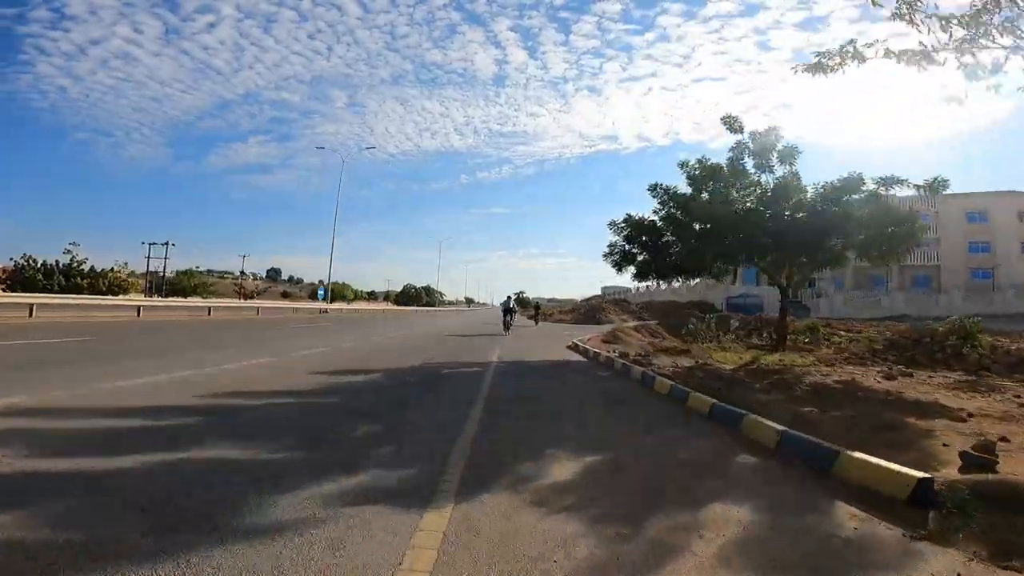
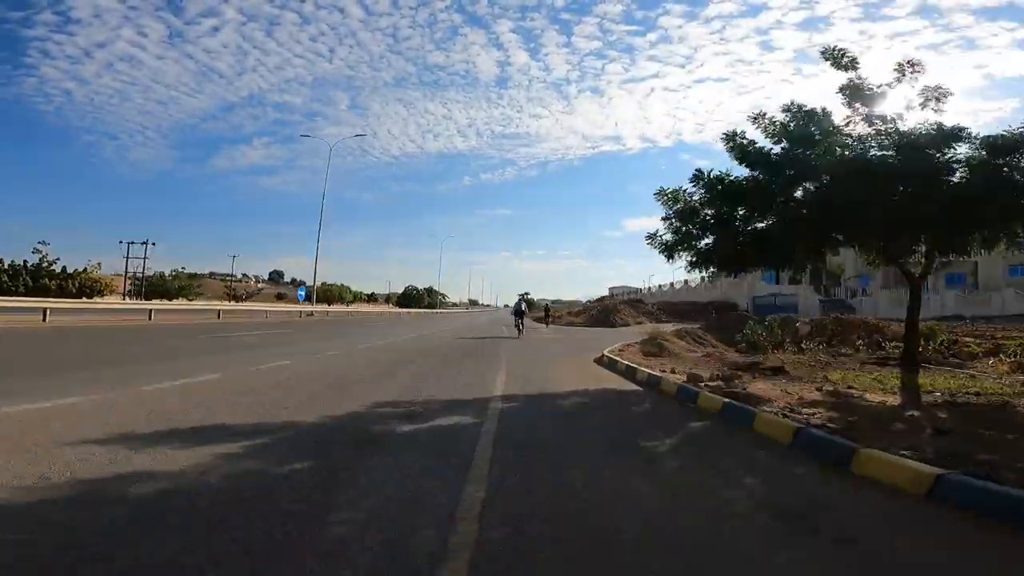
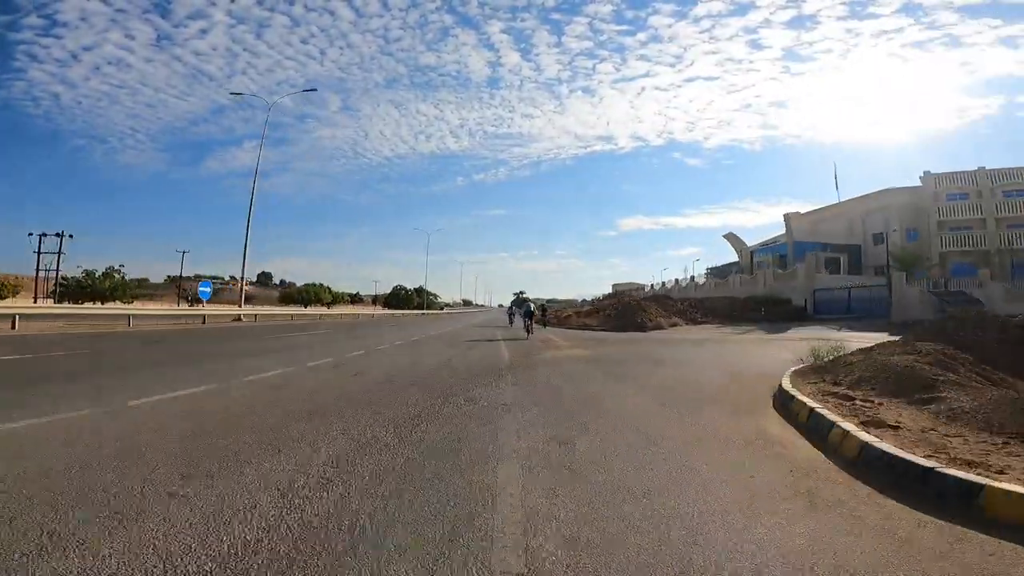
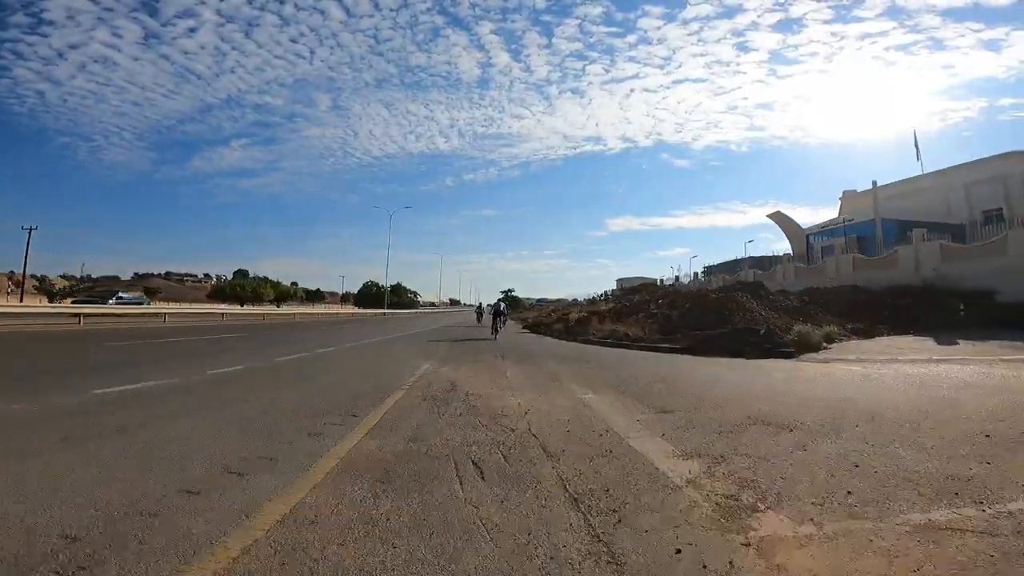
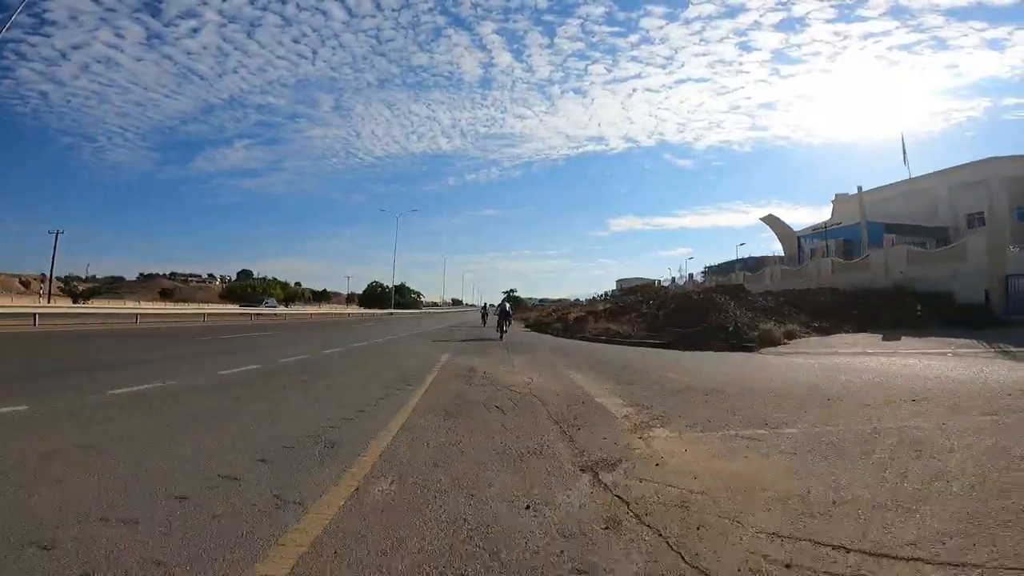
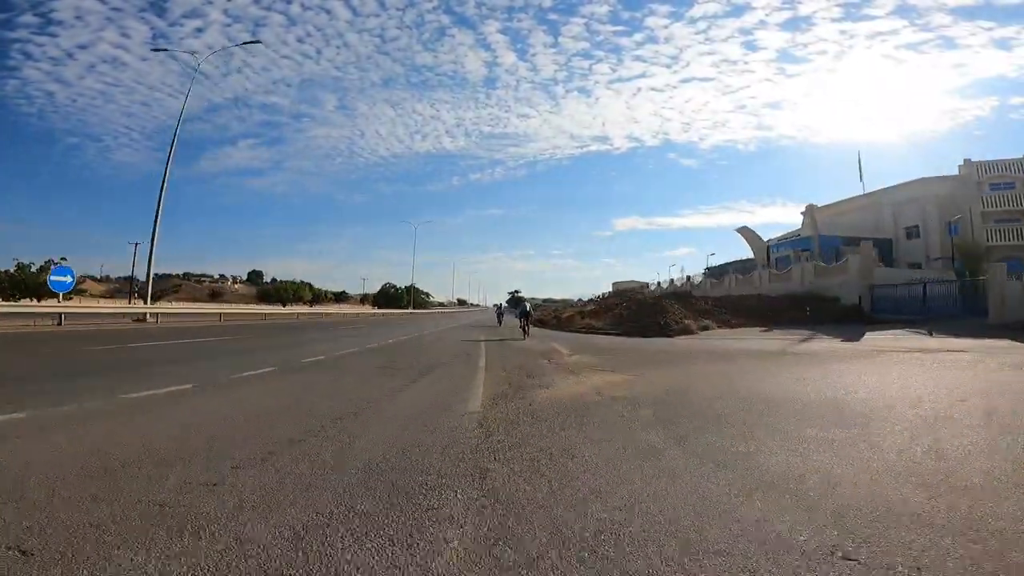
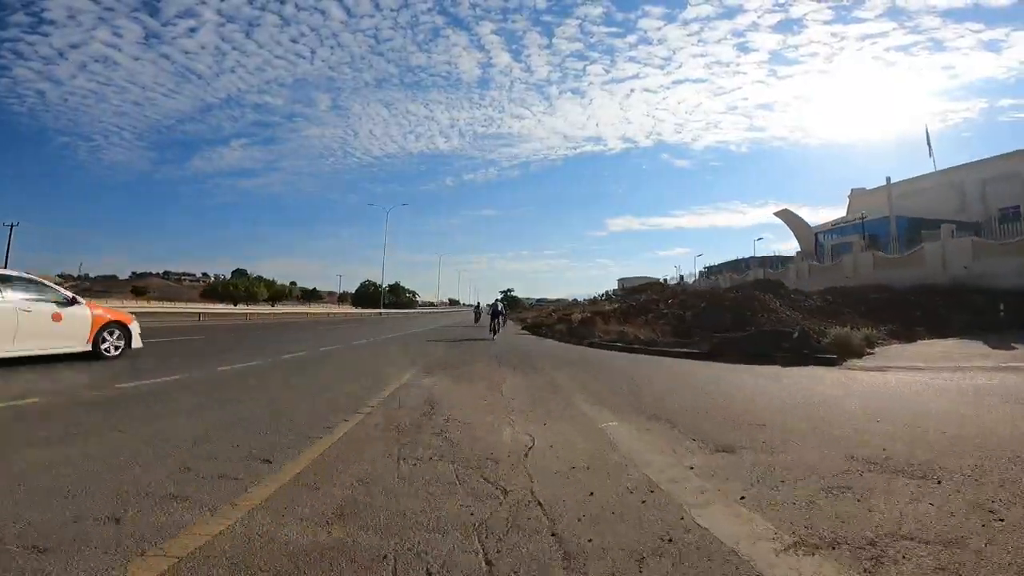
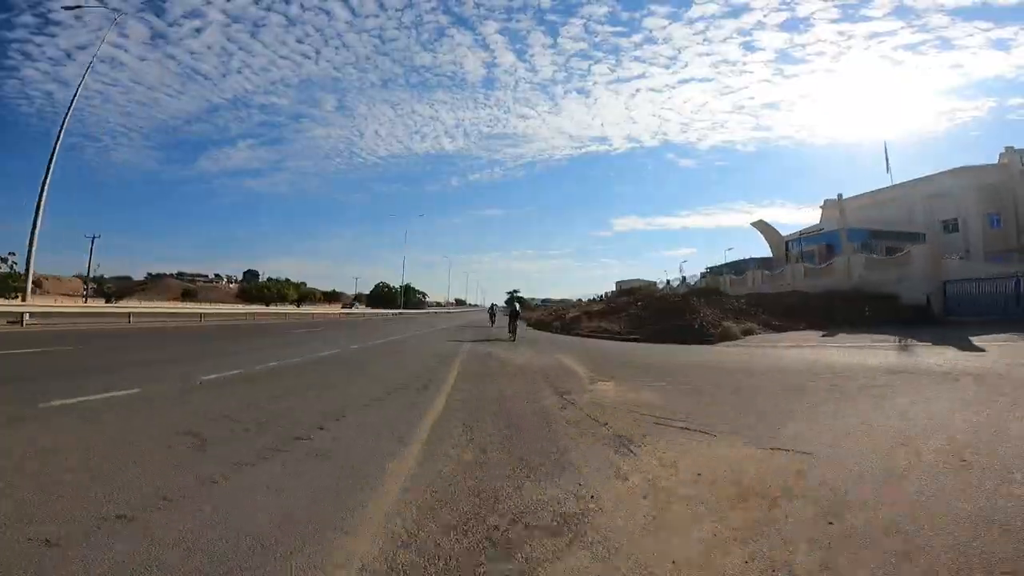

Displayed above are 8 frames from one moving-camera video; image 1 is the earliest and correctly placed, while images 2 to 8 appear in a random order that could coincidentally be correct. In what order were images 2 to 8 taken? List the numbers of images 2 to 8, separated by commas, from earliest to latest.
2, 3, 6, 8, 5, 4, 7
